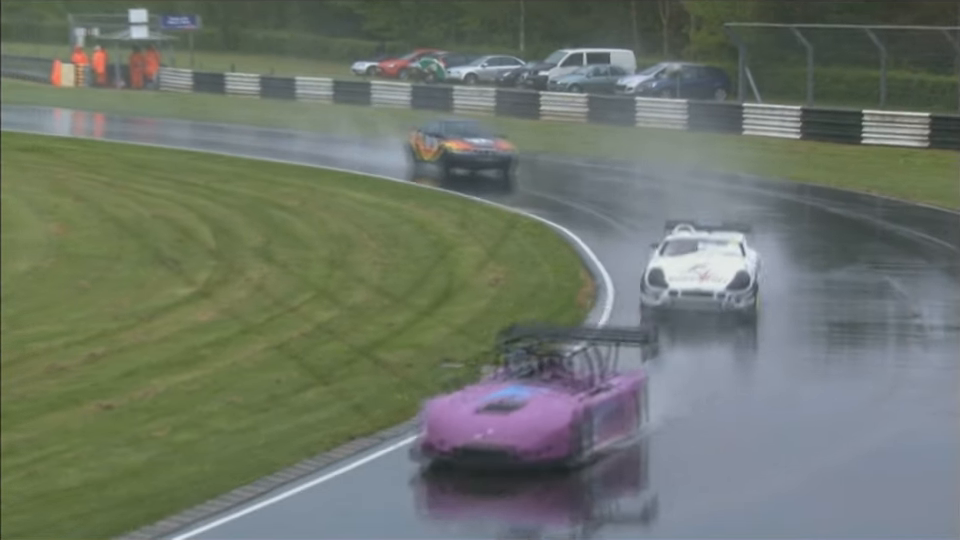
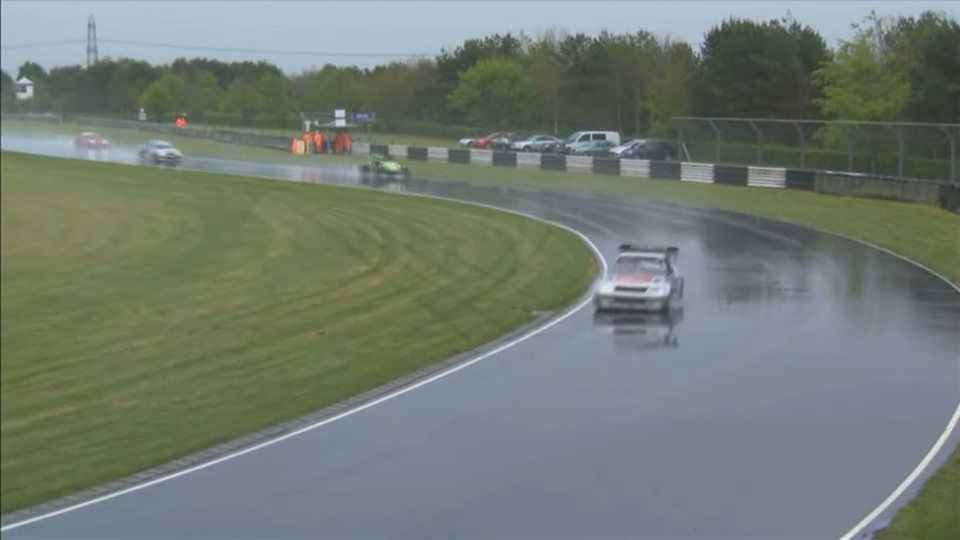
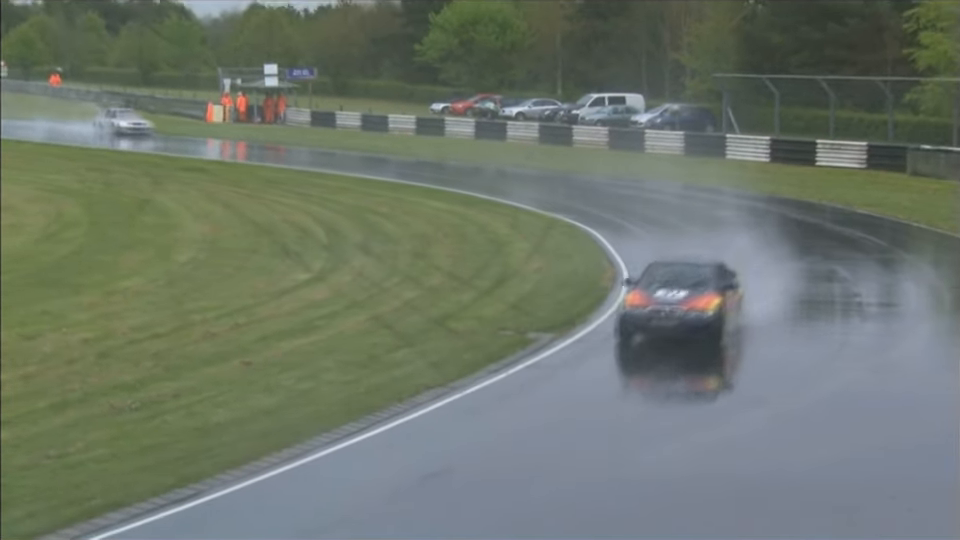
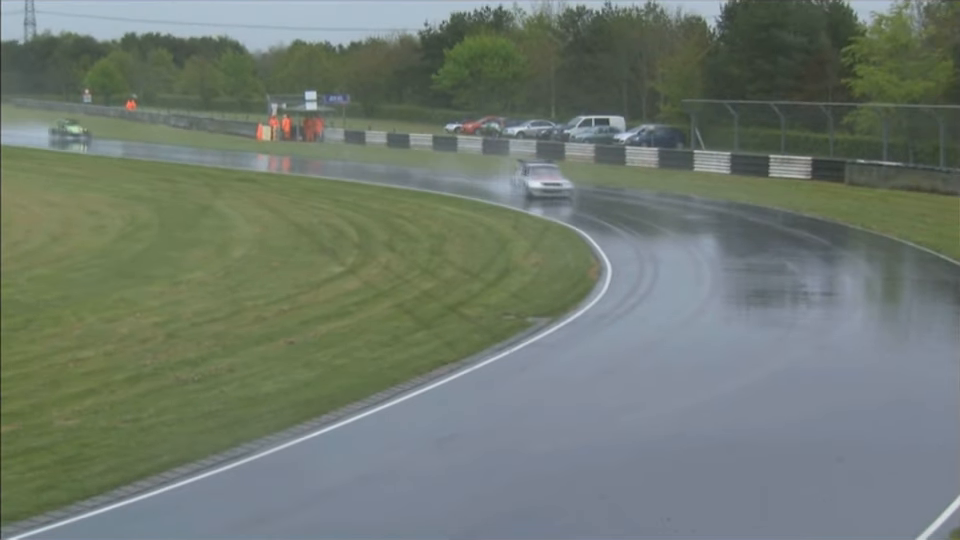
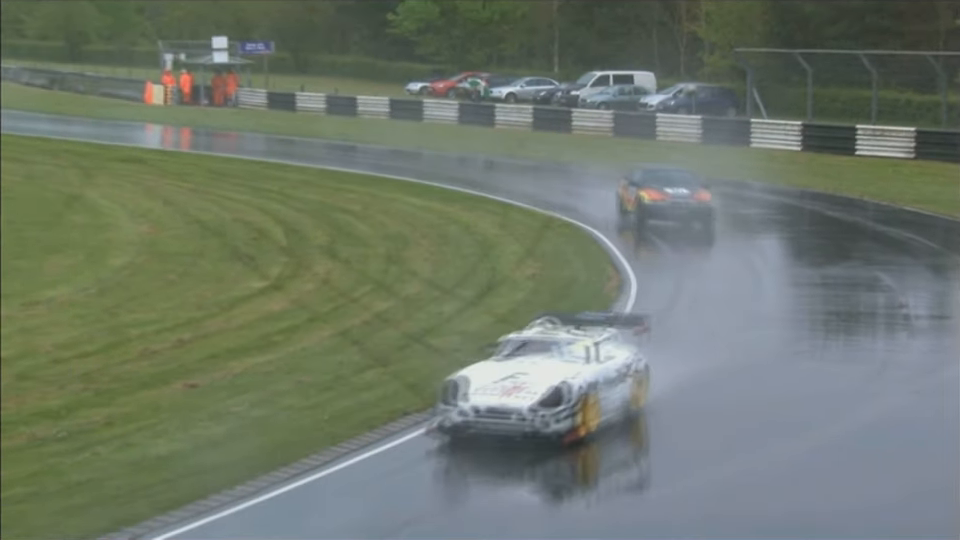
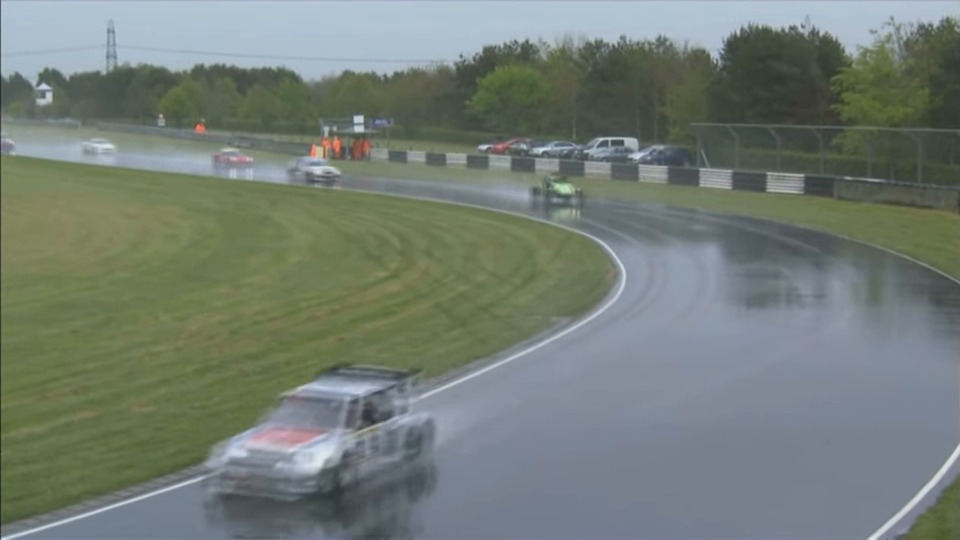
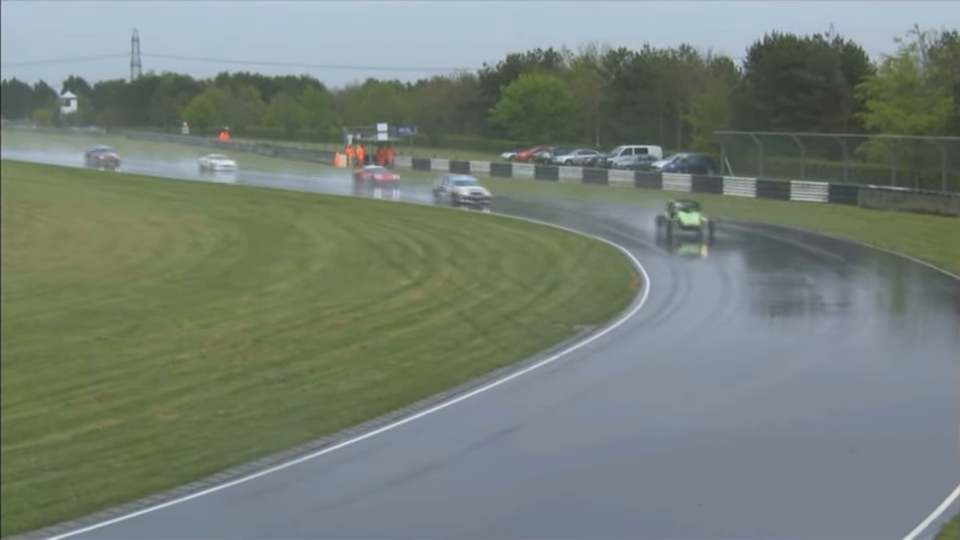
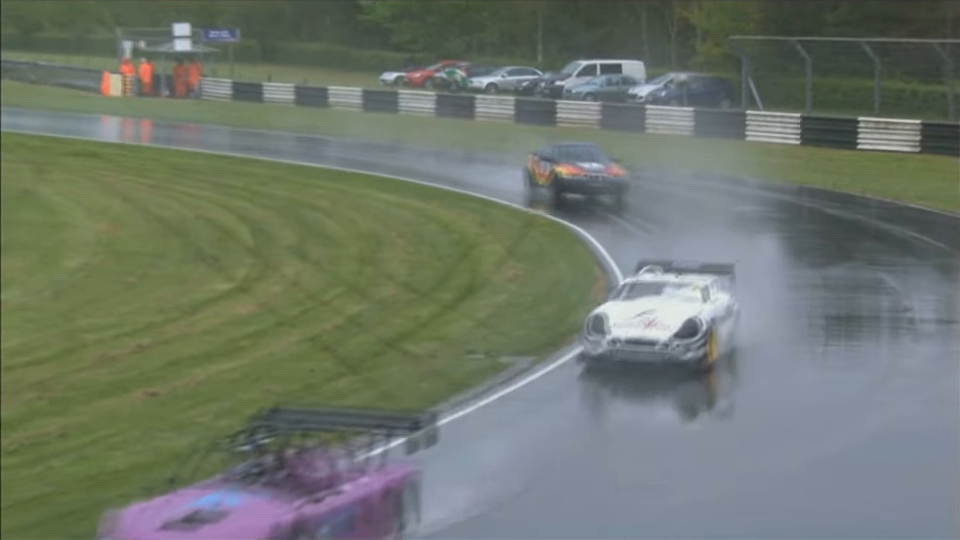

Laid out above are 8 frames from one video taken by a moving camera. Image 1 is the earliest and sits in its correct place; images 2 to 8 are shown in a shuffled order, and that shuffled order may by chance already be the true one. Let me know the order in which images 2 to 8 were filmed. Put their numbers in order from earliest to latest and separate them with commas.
8, 5, 3, 4, 2, 6, 7
